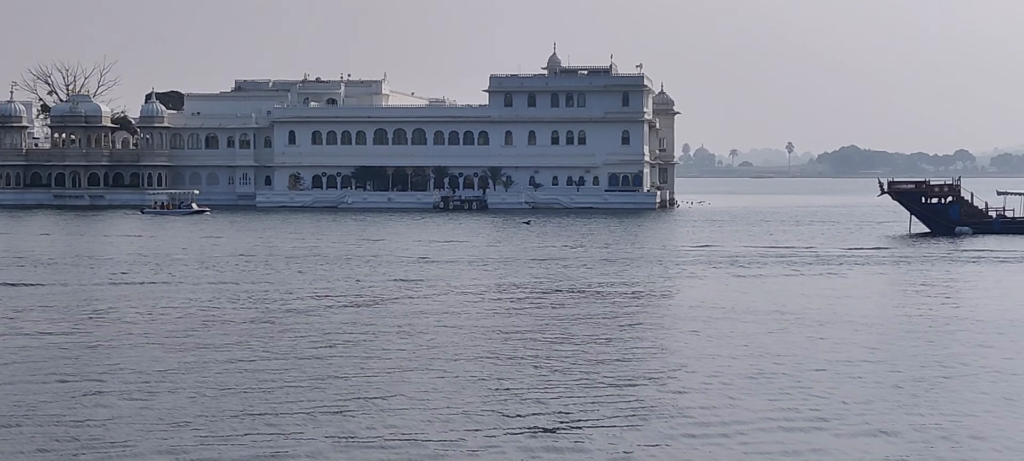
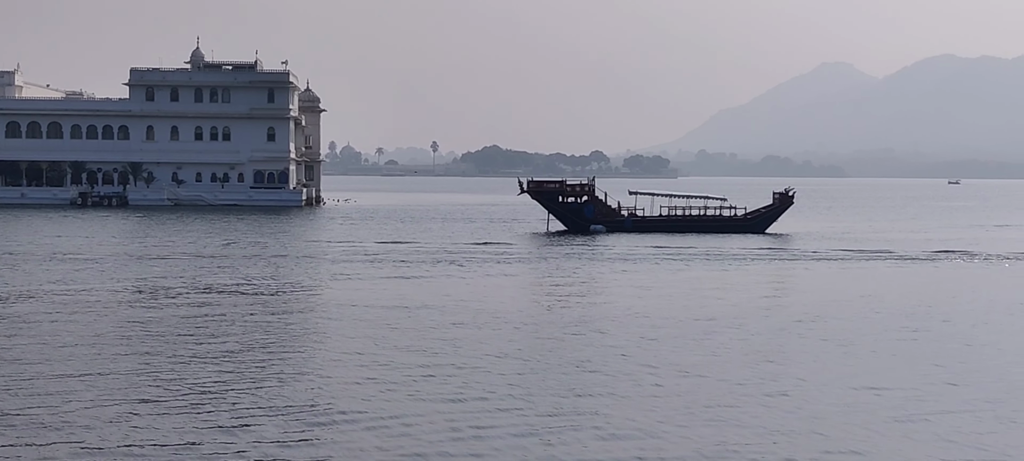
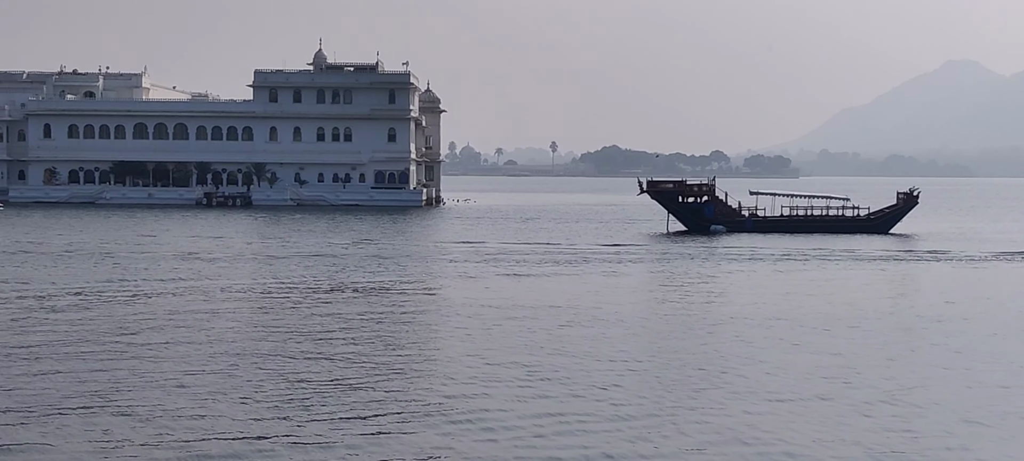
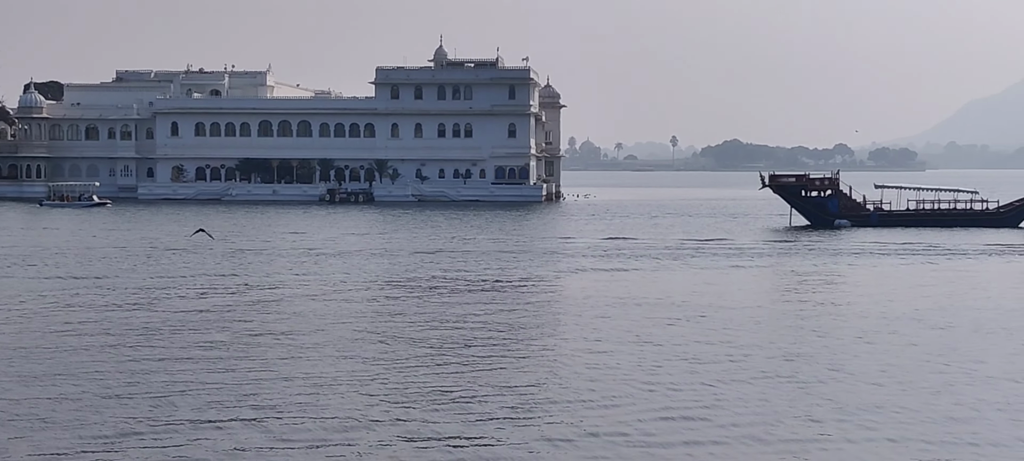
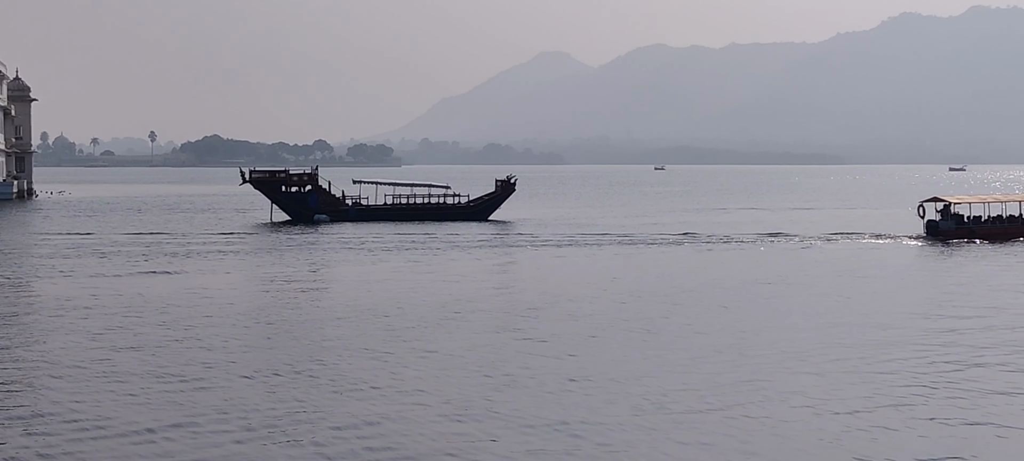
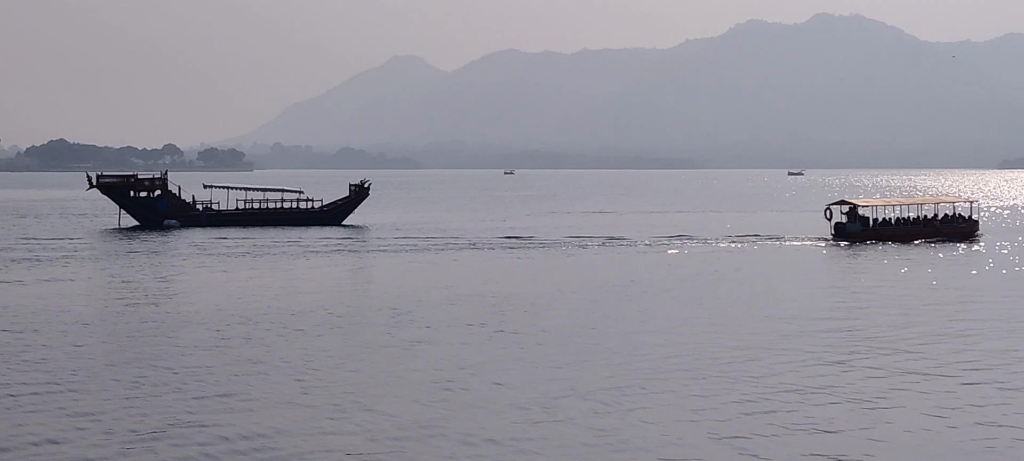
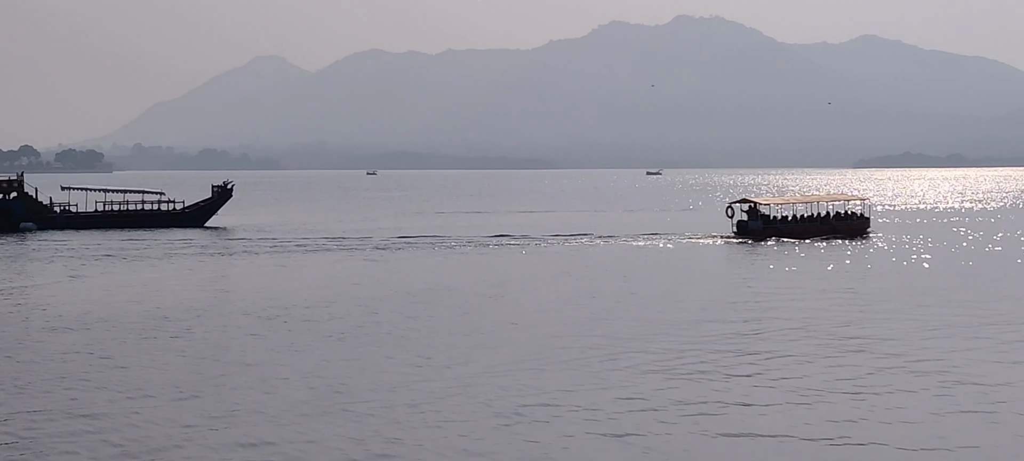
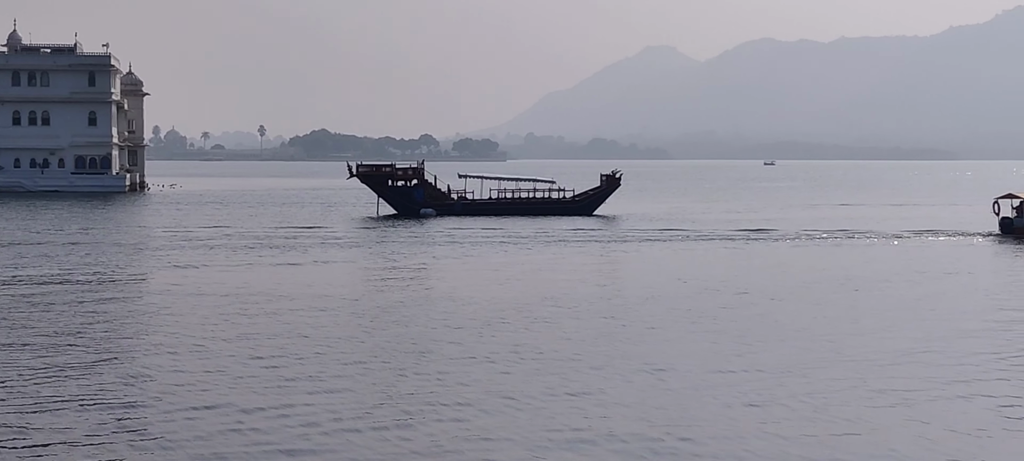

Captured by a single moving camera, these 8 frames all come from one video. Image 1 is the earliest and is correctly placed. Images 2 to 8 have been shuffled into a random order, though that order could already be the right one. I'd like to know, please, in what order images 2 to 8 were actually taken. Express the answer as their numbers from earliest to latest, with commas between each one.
4, 3, 2, 8, 5, 6, 7
